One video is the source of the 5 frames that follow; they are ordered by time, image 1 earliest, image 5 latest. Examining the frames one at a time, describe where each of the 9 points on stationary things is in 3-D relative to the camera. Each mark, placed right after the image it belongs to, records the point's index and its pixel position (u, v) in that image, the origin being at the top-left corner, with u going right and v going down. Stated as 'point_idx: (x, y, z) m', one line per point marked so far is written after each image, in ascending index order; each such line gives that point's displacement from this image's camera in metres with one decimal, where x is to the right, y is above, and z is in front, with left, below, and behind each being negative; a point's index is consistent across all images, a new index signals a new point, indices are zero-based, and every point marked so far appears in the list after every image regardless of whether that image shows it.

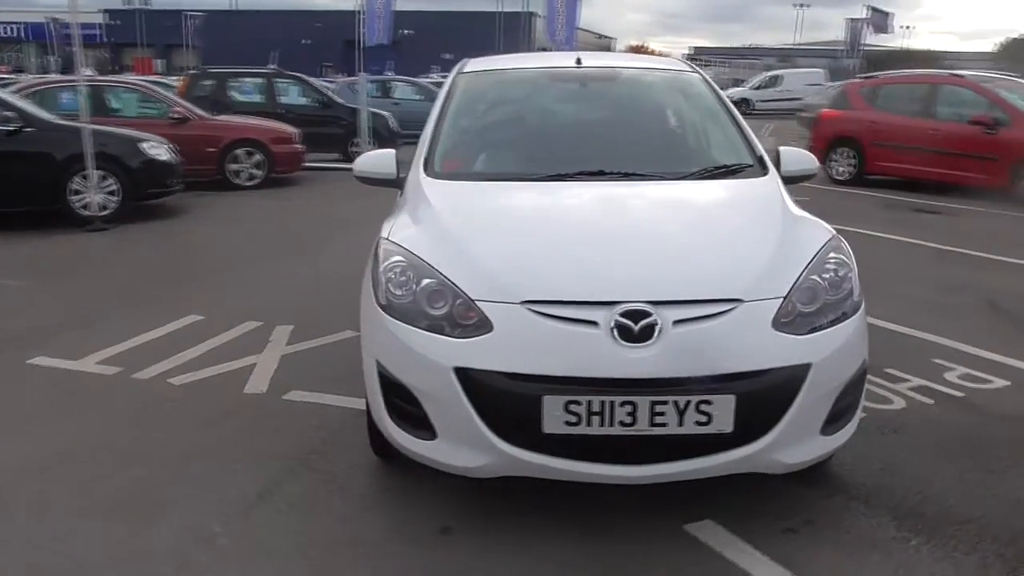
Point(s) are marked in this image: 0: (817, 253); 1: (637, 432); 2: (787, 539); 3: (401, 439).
0: (+1.2, +0.1, +3.4) m
1: (+0.5, -0.5, +2.9) m
2: (+1.0, -1.0, +3.2) m
3: (-0.4, -0.6, +3.2) m
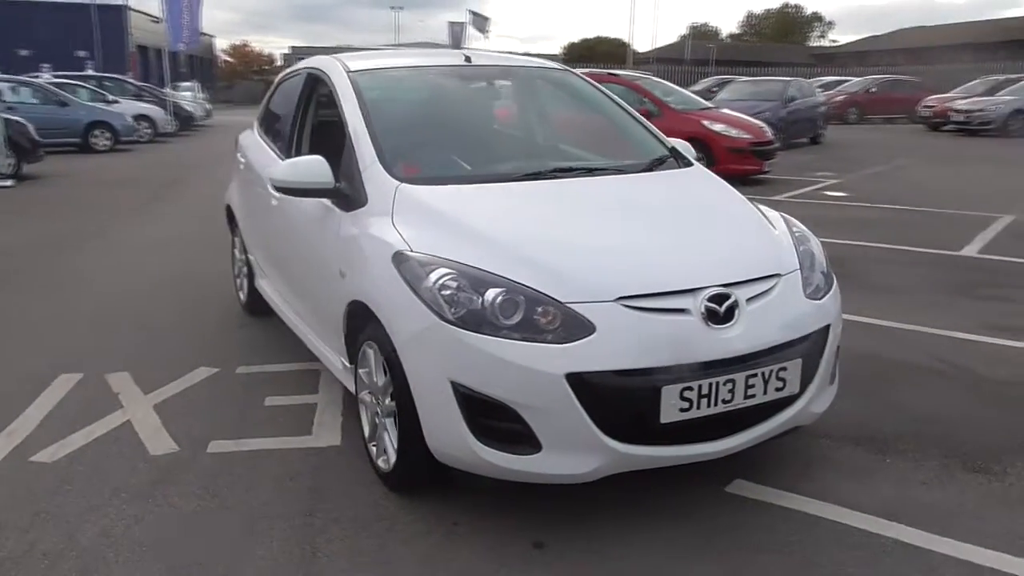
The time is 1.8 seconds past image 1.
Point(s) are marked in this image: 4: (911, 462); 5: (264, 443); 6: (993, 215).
0: (+1.3, +0.3, +3.9) m
1: (+0.8, -0.4, +3.1) m
2: (+1.3, -0.8, +3.7) m
3: (-0.1, -0.6, +3.0) m
4: (+1.8, -0.8, +3.8) m
5: (-1.2, -0.7, +4.1) m
6: (+5.6, +0.8, +10.0) m
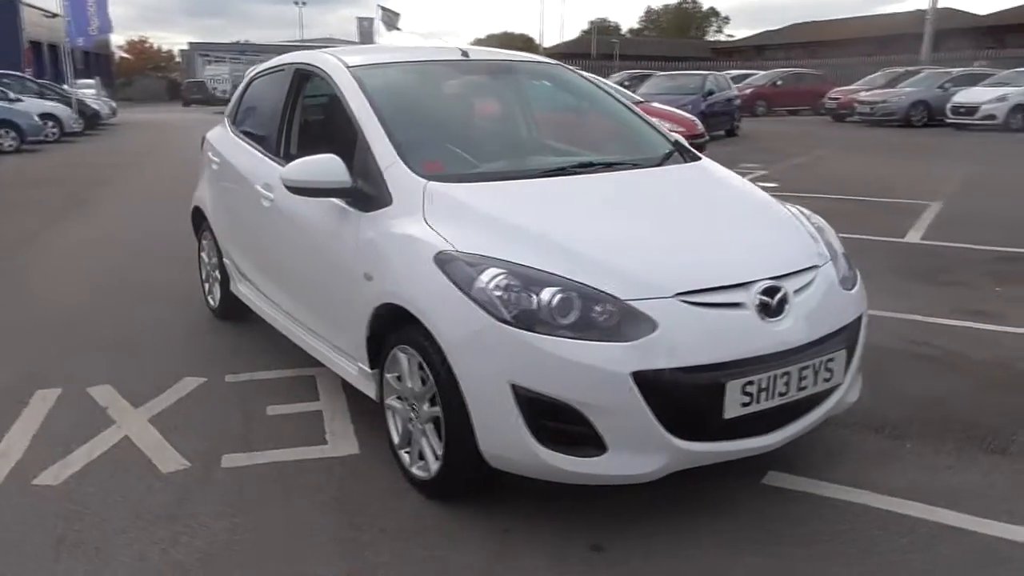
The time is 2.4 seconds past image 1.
0: (+1.4, +0.3, +3.9) m
1: (+1.0, -0.4, +3.2) m
2: (+1.4, -0.8, +3.7) m
3: (+0.2, -0.6, +3.0) m
4: (+1.9, -0.8, +3.9) m
5: (-1.1, -0.8, +3.9) m
6: (+5.0, +1.0, +10.4) m
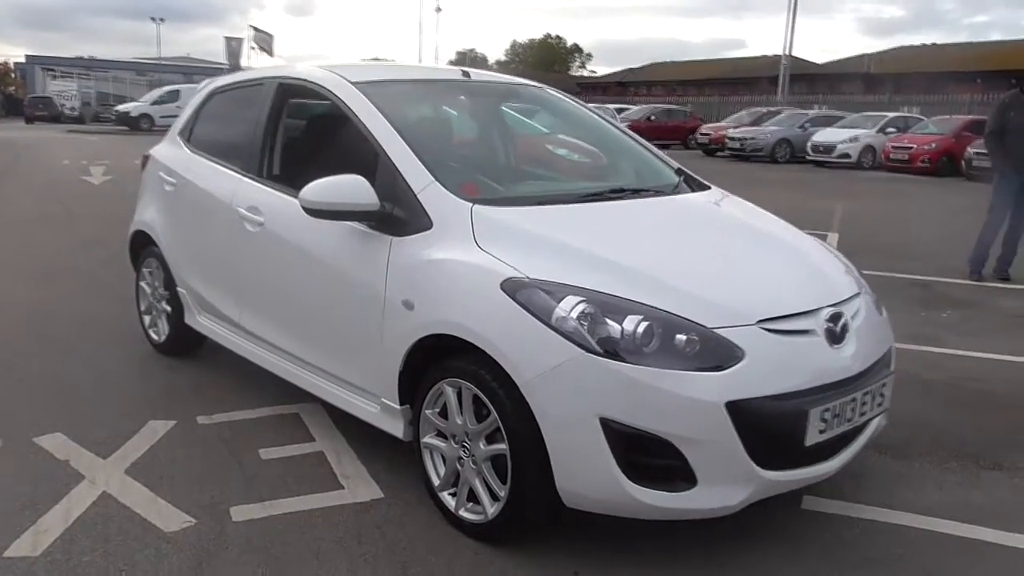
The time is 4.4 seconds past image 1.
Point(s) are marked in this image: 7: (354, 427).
0: (+1.5, +0.2, +4.0) m
1: (+1.3, -0.5, +3.2) m
2: (+1.6, -0.9, +3.8) m
3: (+0.5, -0.7, +2.8) m
4: (+2.0, -0.9, +4.0) m
5: (-0.9, -0.9, +3.5) m
6: (+4.0, +0.7, +11.1) m
7: (-0.8, -0.7, +4.2) m
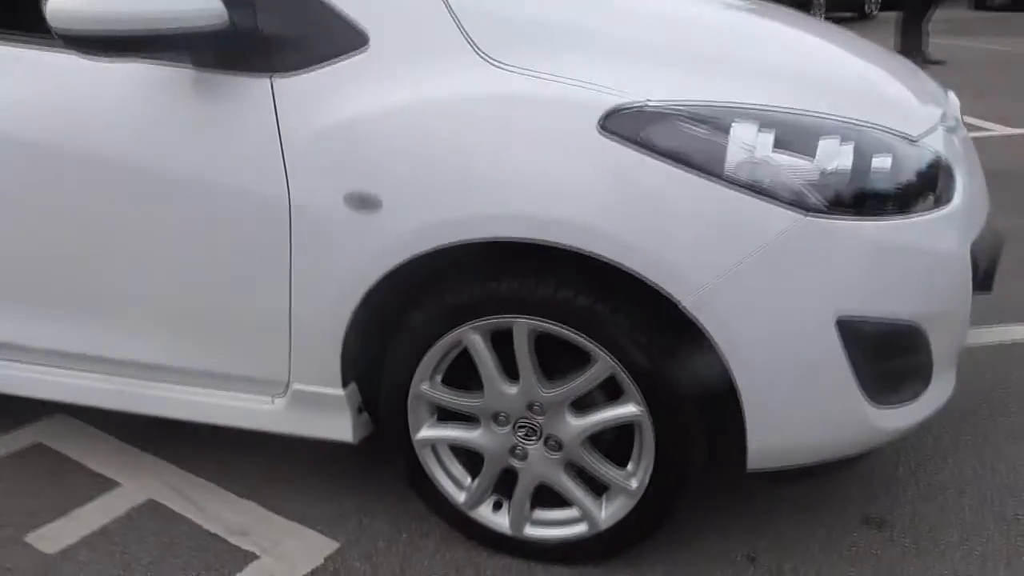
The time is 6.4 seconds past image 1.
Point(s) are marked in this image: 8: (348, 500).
0: (+0.9, +0.9, +3.1) m
1: (+1.3, +0.1, +2.4) m
2: (+1.3, -0.1, +3.2) m
3: (+0.8, -0.3, +1.8) m
4: (+1.5, 0.0, +3.6) m
5: (-0.7, -0.7, +1.8) m
6: (-0.4, +2.8, +10.3) m
7: (-0.9, -0.4, +2.4) m
8: (-0.4, -0.5, +2.2) m
